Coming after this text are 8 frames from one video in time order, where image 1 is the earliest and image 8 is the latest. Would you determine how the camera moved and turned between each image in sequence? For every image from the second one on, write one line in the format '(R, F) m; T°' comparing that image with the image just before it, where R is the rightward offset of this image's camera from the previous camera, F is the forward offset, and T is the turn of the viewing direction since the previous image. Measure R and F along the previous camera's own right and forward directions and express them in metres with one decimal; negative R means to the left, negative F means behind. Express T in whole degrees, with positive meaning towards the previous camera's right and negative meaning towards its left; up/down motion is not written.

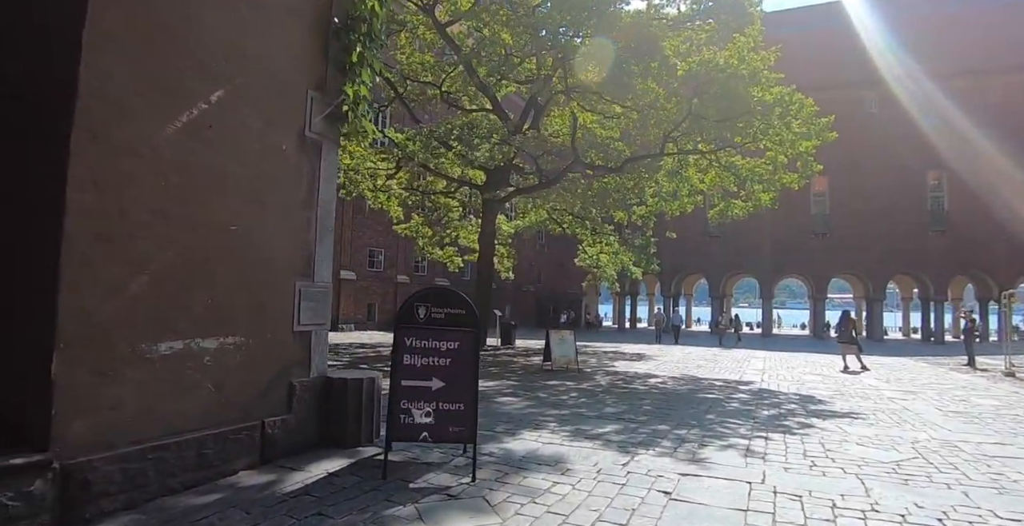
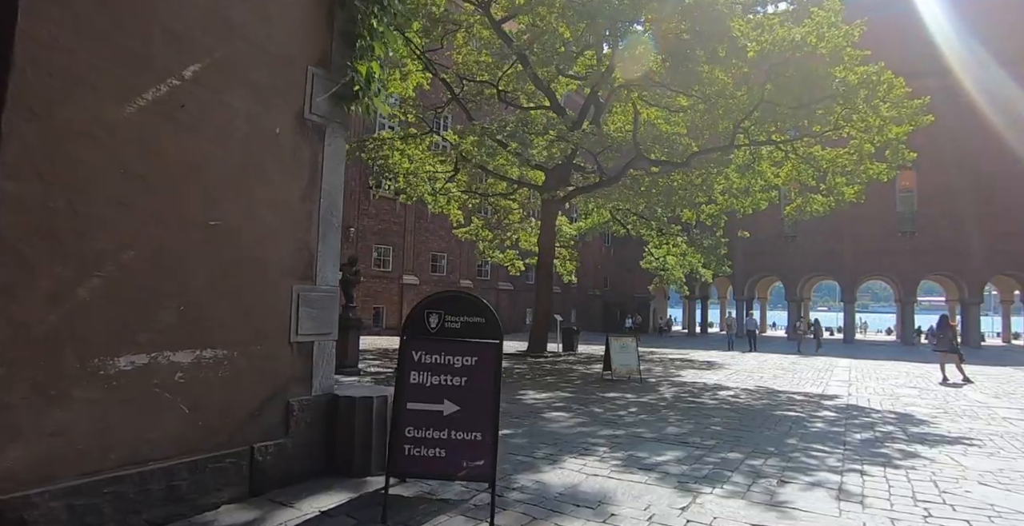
(+0.2, +0.8) m; -6°
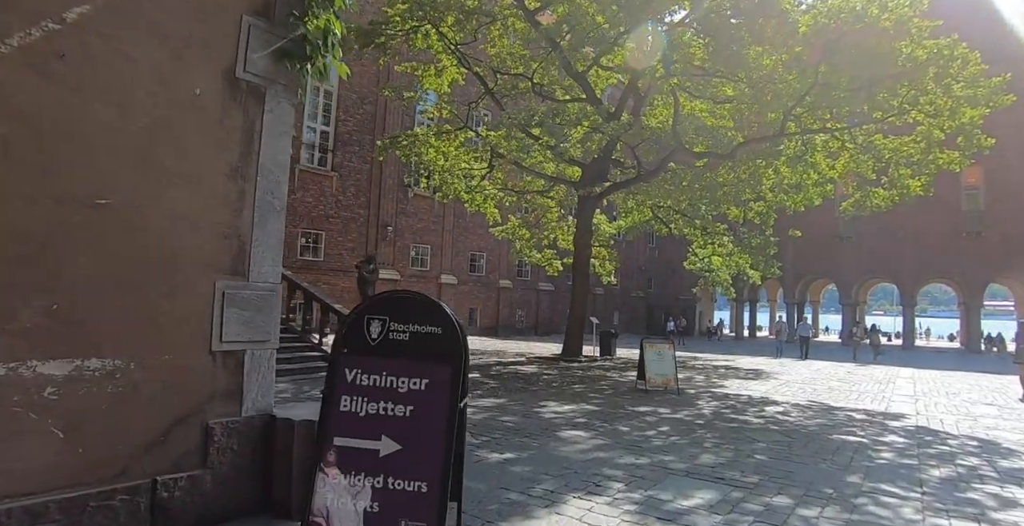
(+0.4, +0.9) m; -4°
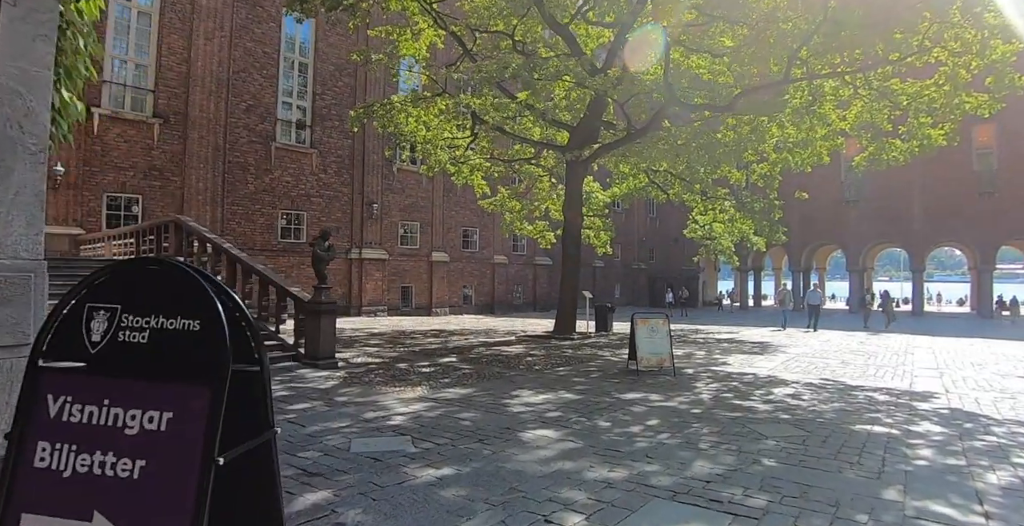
(+0.5, +1.2) m; 0°
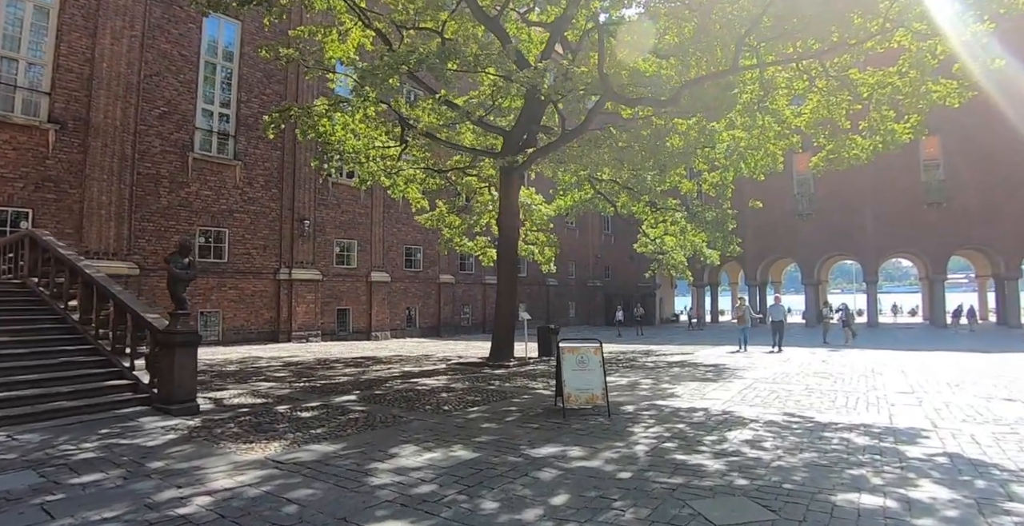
(+0.8, +1.7) m; +4°
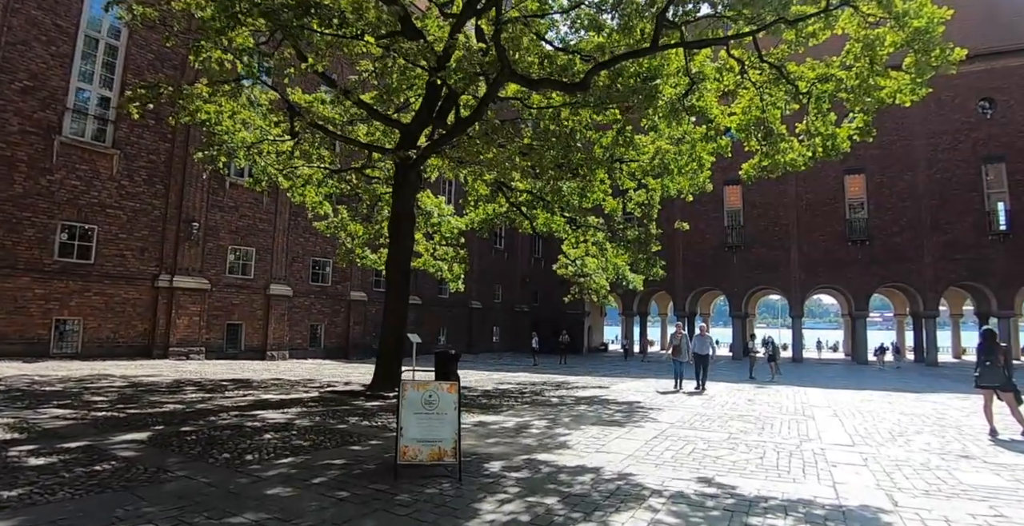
(+1.0, +1.9) m; +6°
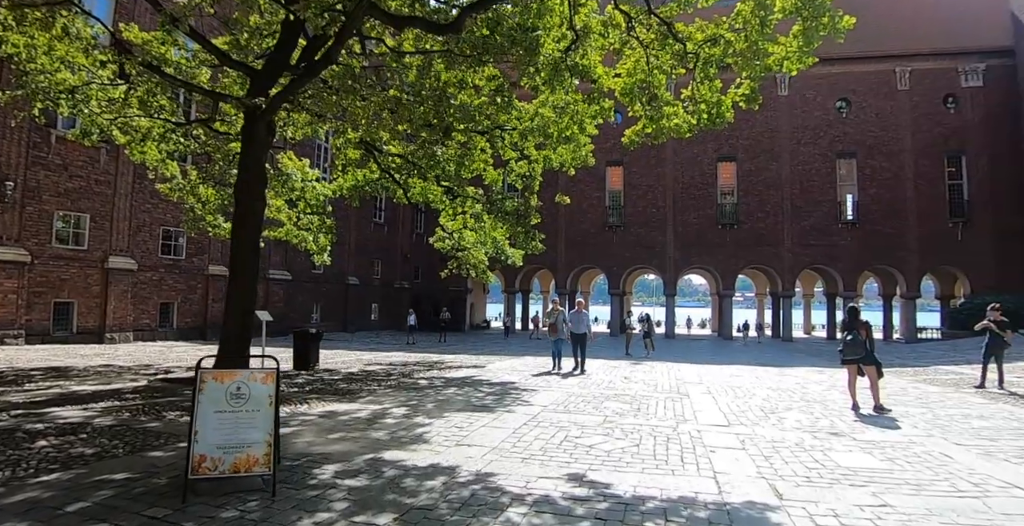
(+0.3, +0.9) m; +11°
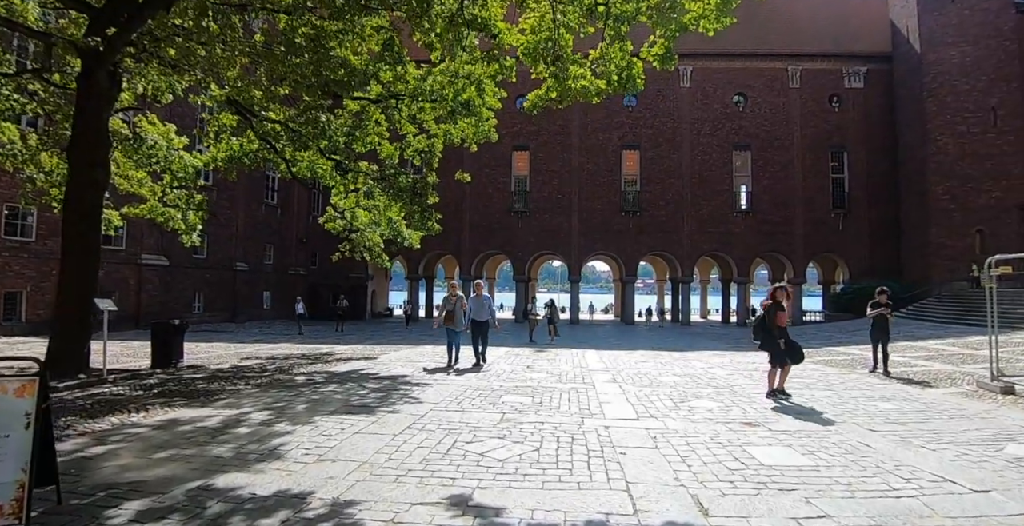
(+0.2, +0.8) m; +9°
